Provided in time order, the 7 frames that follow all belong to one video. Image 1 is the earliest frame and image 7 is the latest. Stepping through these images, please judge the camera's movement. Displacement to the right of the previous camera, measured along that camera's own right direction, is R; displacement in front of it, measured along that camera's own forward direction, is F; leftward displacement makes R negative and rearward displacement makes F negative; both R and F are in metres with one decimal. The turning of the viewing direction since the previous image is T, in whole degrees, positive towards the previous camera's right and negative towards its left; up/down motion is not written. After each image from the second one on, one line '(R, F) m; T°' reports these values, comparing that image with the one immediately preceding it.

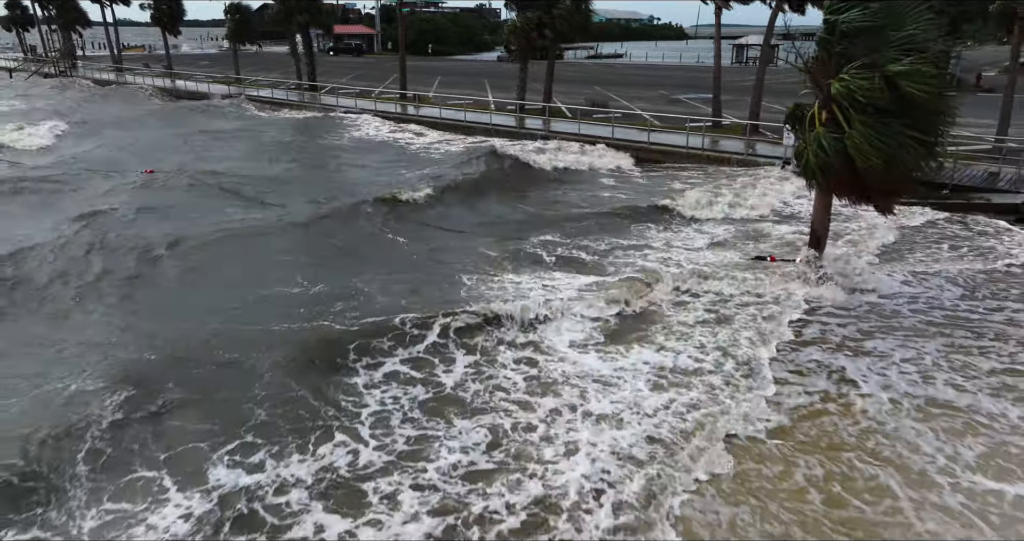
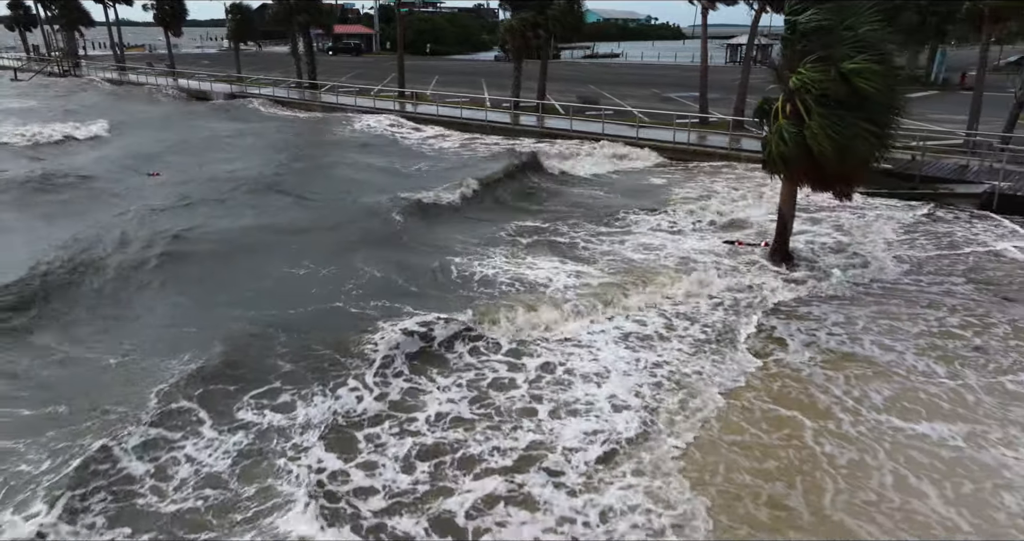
(+0.2, -0.8) m; 0°
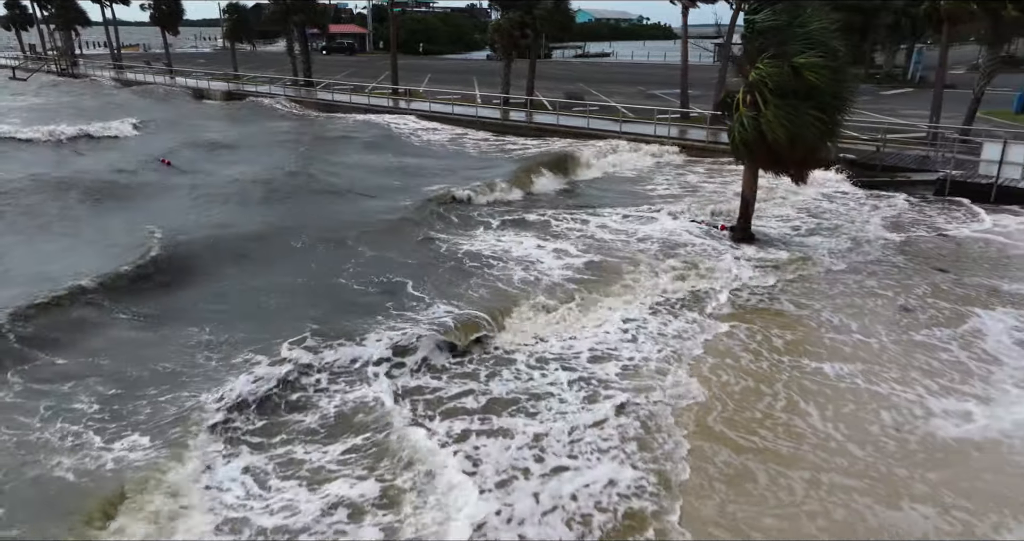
(+0.1, -1.0) m; +1°
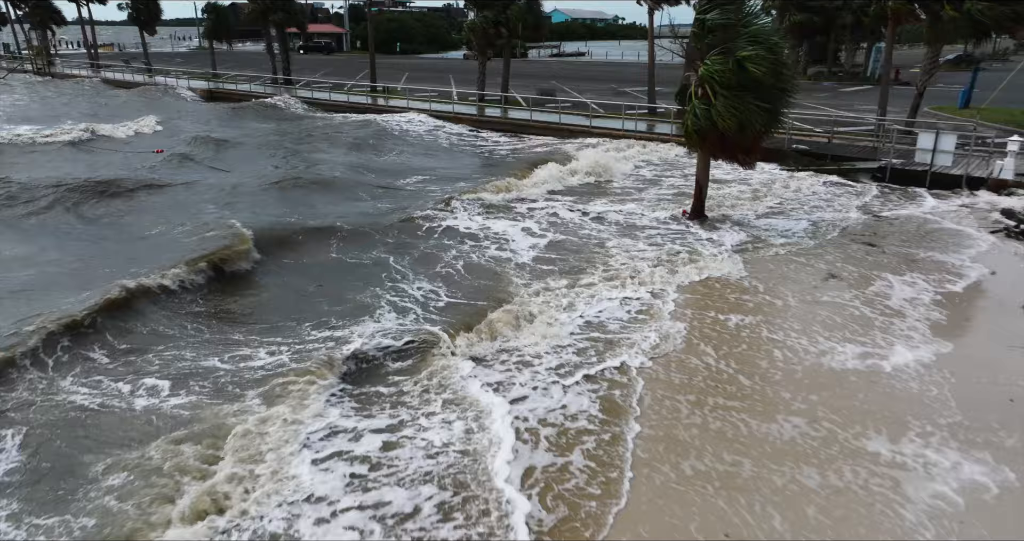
(+0.1, -1.0) m; +2°
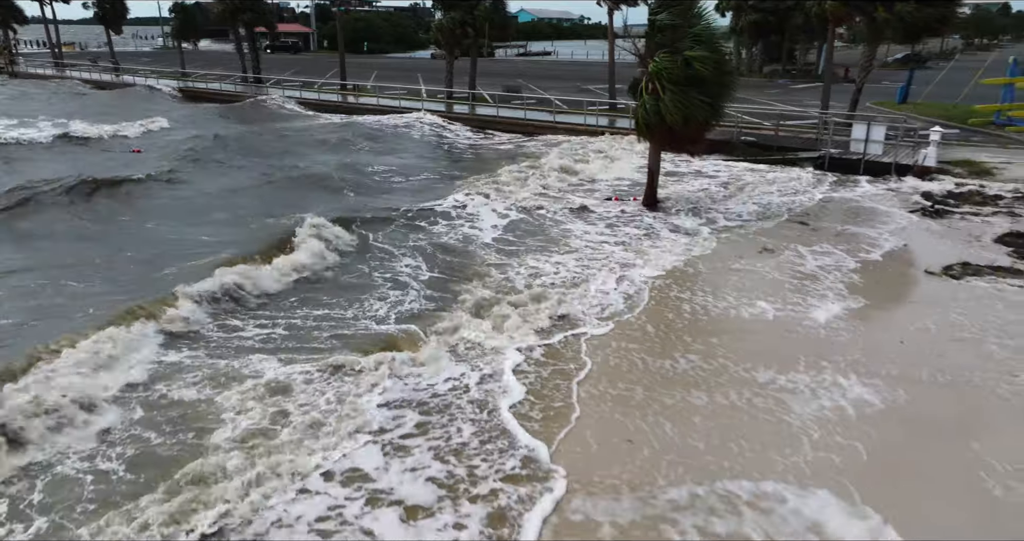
(0.0, -1.1) m; +2°
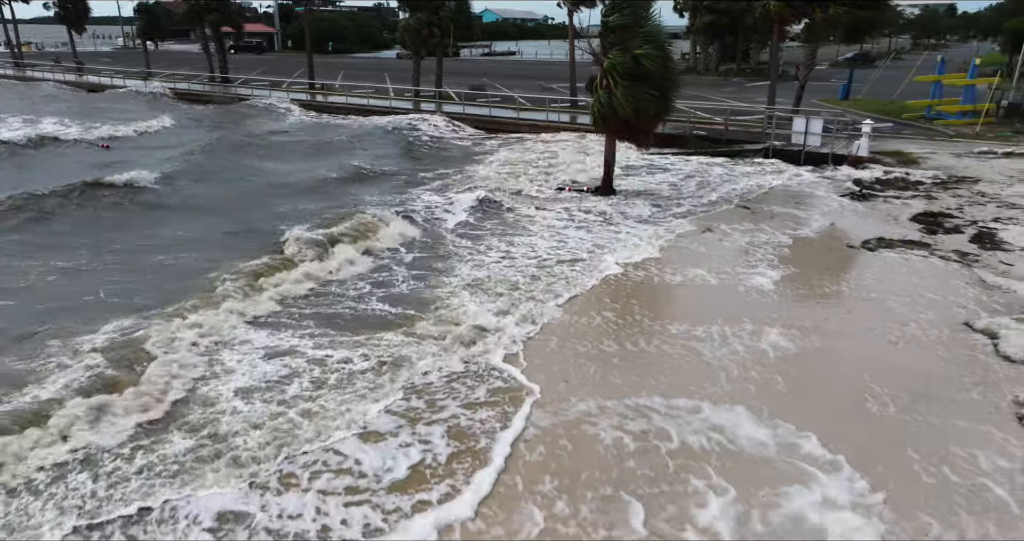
(0.0, -1.1) m; +3°
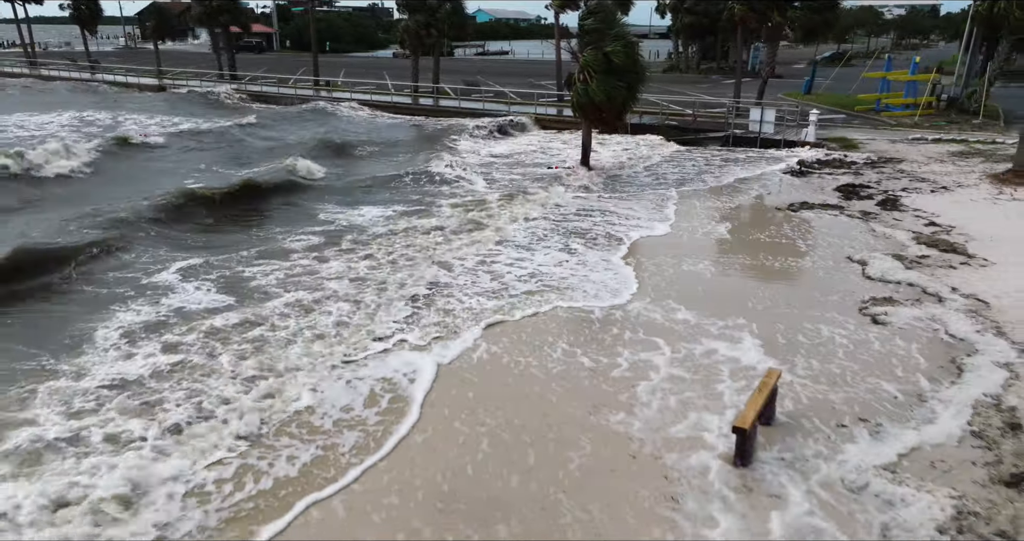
(+0.1, -2.5) m; 0°
